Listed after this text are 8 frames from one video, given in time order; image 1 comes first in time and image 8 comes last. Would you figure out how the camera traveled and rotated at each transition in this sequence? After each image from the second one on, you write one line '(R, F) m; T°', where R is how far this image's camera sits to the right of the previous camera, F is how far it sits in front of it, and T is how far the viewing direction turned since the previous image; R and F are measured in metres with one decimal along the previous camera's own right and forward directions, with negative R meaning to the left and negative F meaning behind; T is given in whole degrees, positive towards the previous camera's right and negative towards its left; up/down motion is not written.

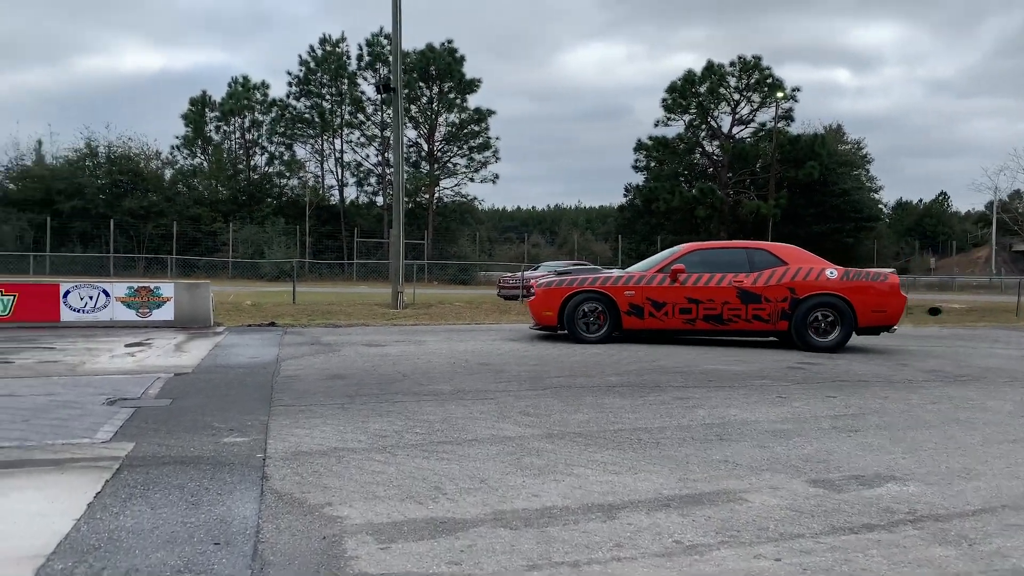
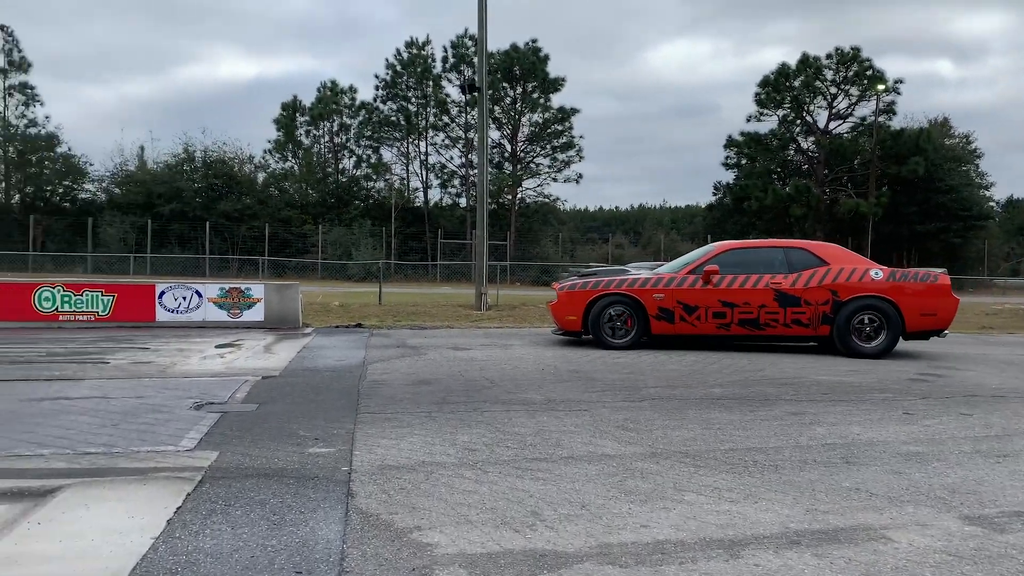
(-0.1, +0.4) m; -6°
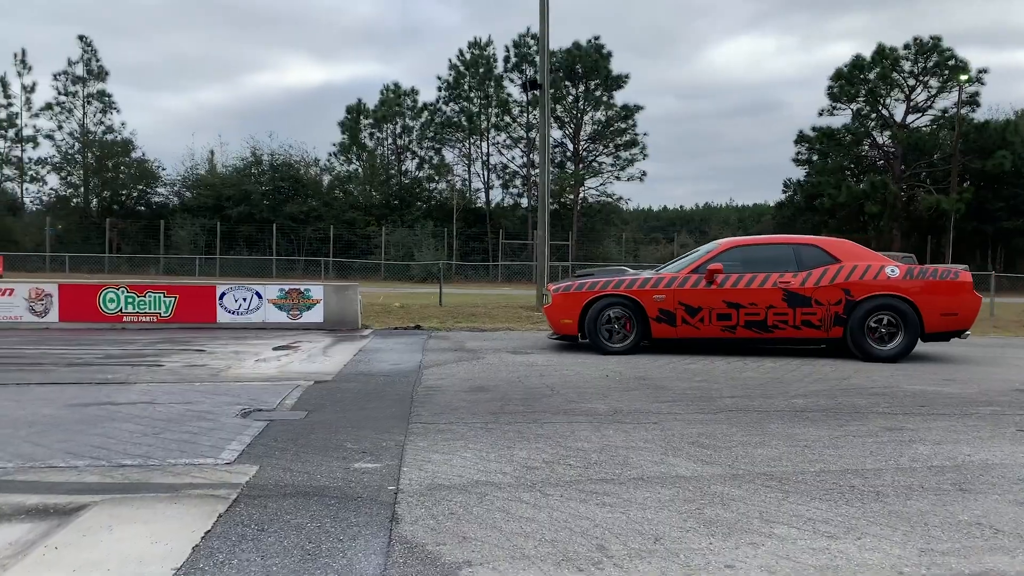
(0.0, +0.5) m; -4°
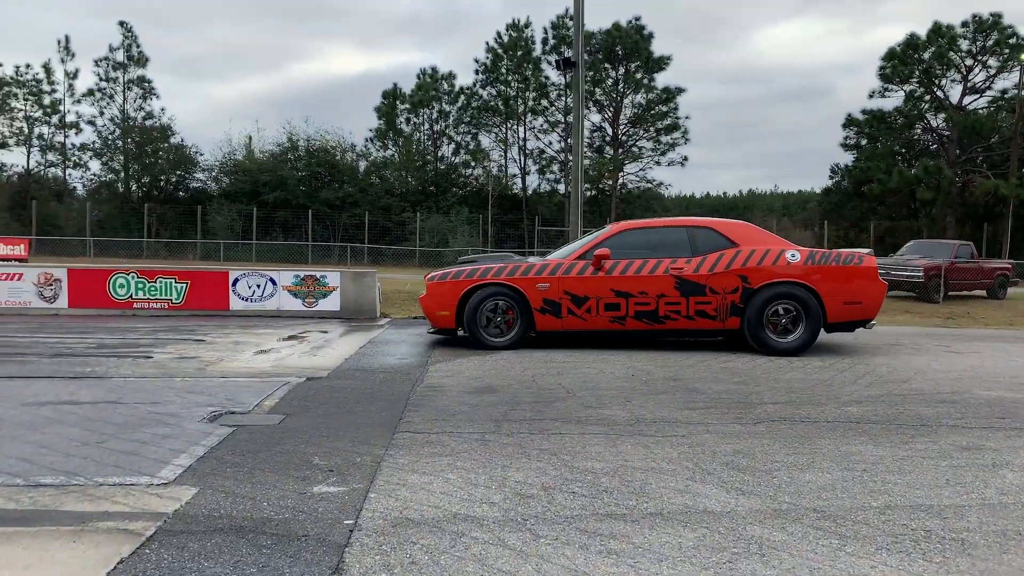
(+0.2, +0.9) m; -3°
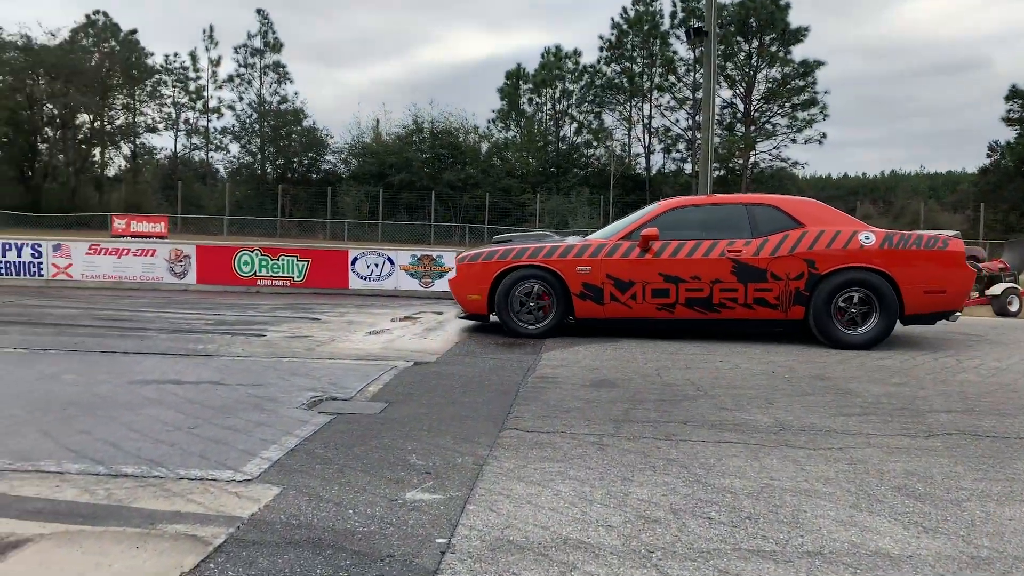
(0.0, +0.6) m; -9°
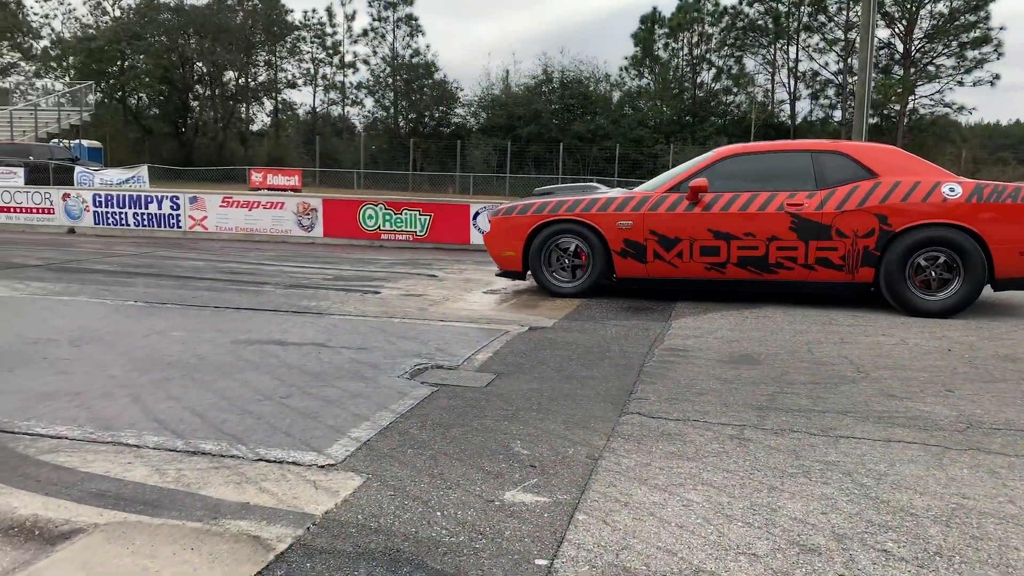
(0.0, +0.7) m; -9°
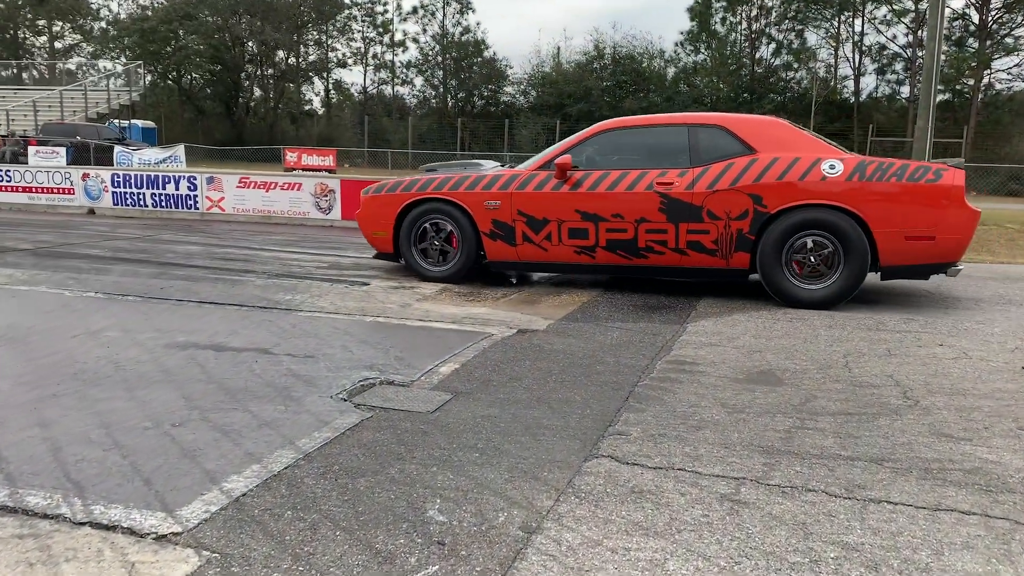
(+0.5, +0.9) m; -4°
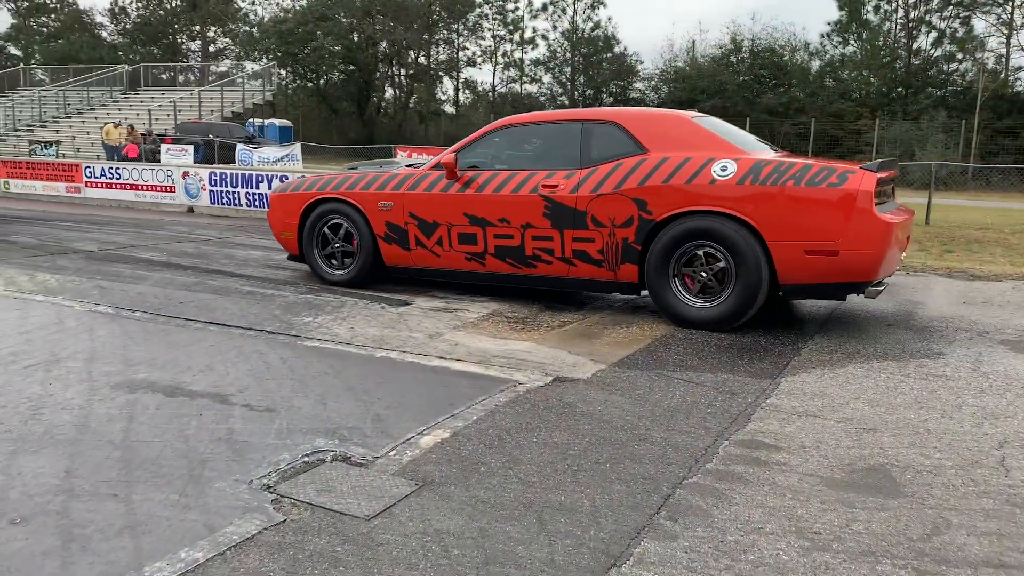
(+0.5, +1.2) m; -9°
